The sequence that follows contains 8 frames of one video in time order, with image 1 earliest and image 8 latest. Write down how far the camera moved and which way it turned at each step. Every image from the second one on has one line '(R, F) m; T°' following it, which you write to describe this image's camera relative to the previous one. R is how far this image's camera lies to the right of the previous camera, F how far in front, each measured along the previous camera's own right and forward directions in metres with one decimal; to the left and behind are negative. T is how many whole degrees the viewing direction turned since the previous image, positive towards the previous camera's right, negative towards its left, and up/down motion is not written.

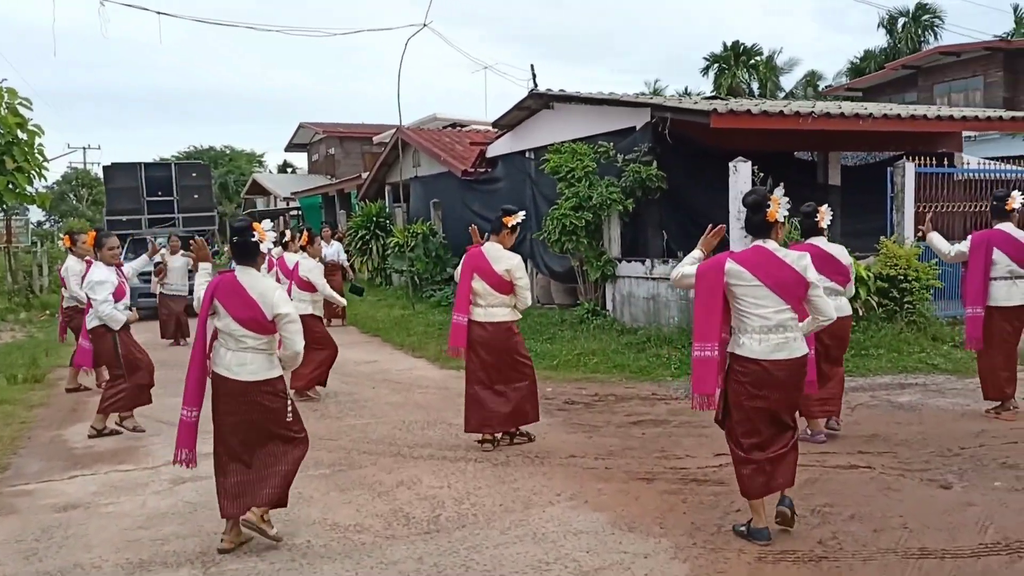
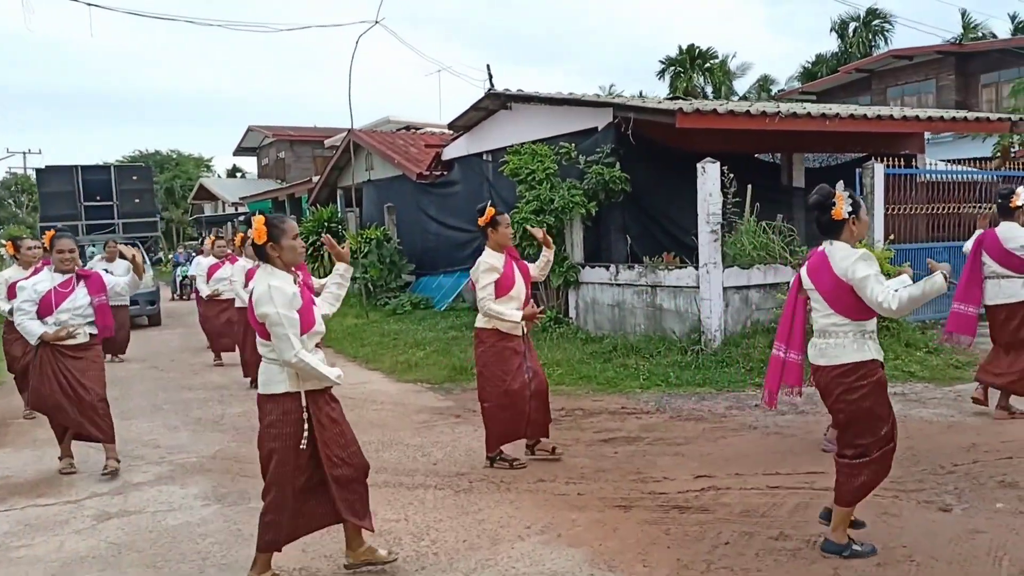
(0.0, +0.5) m; +3°
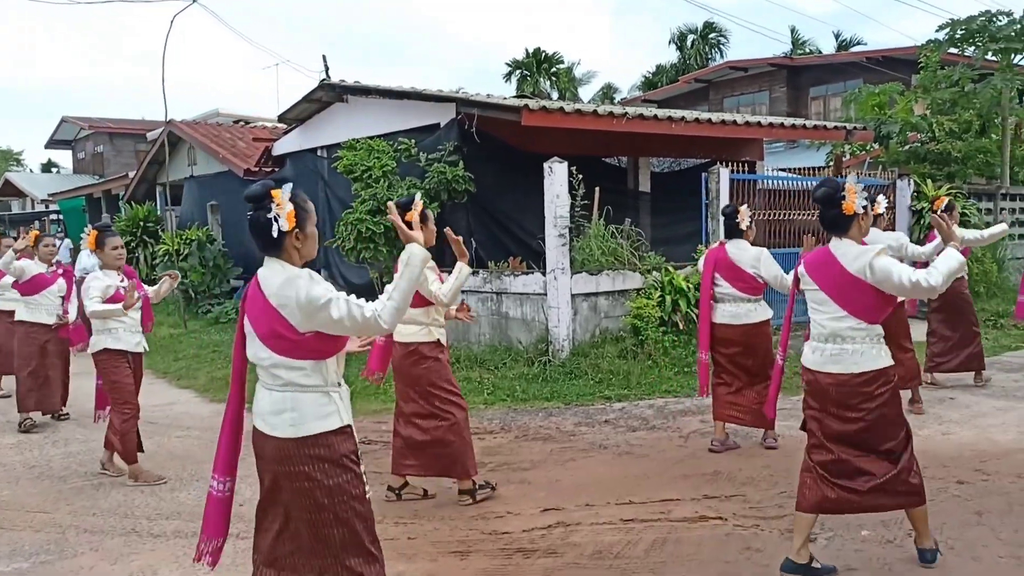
(+0.1, +0.7) m; +10°
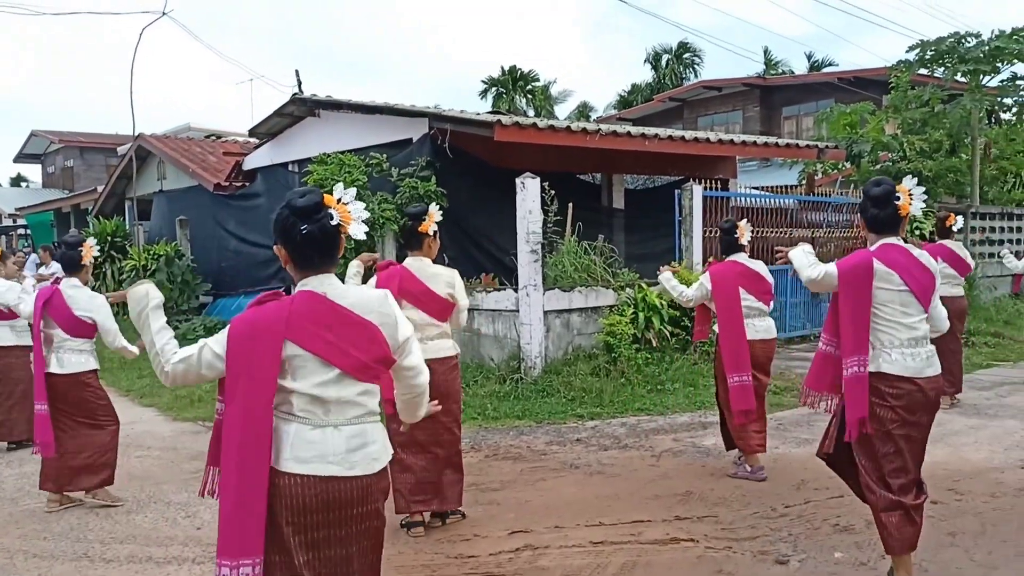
(0.0, +0.1) m; +2°
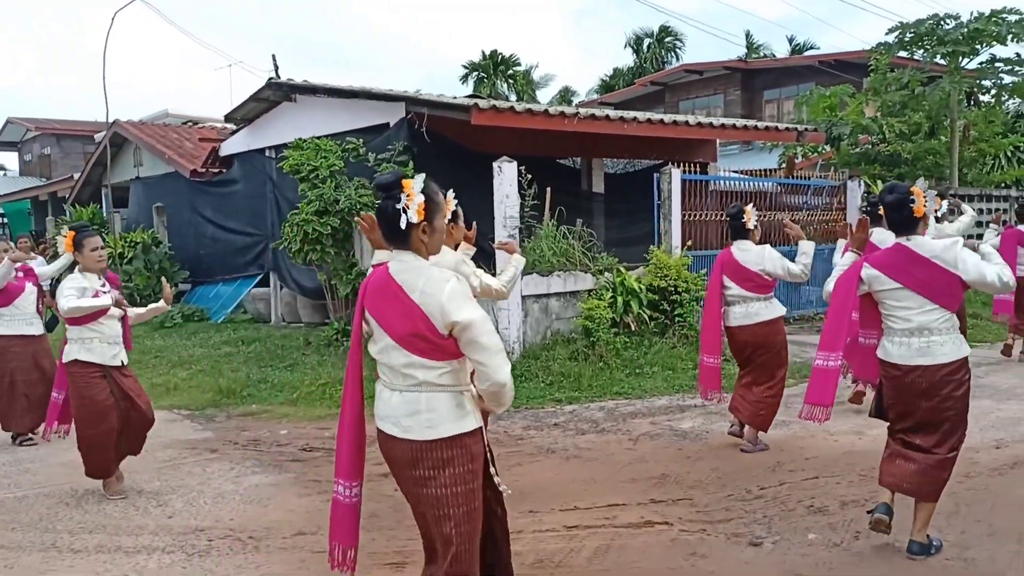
(+0.1, 0.0) m; +1°
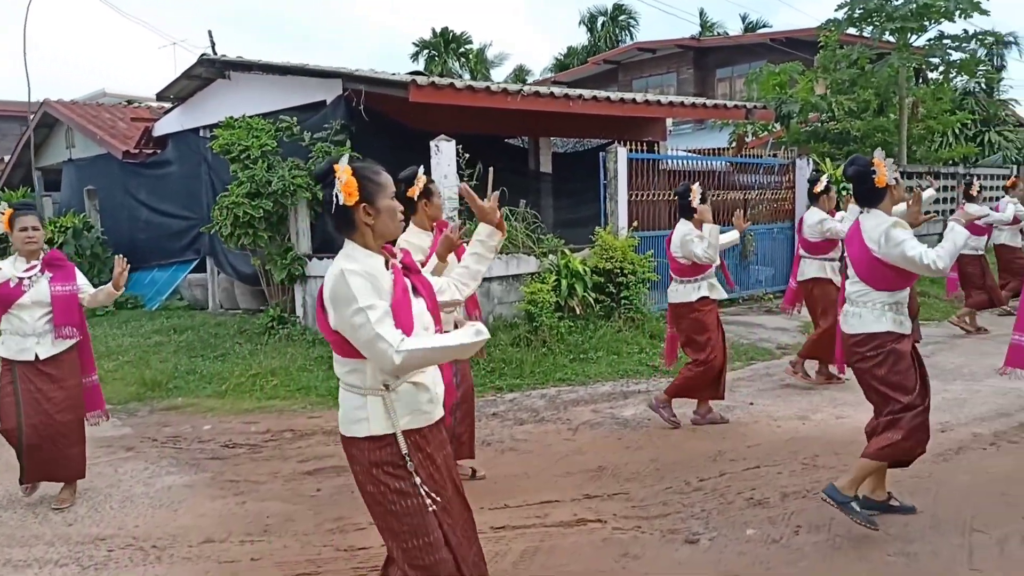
(+0.2, +0.3) m; +3°
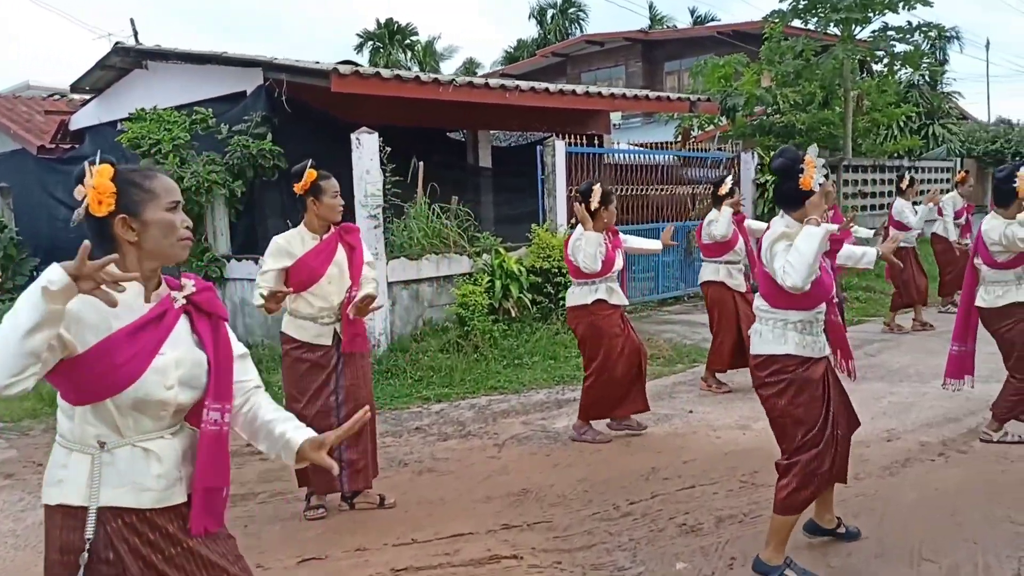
(+0.2, +0.4) m; +3°
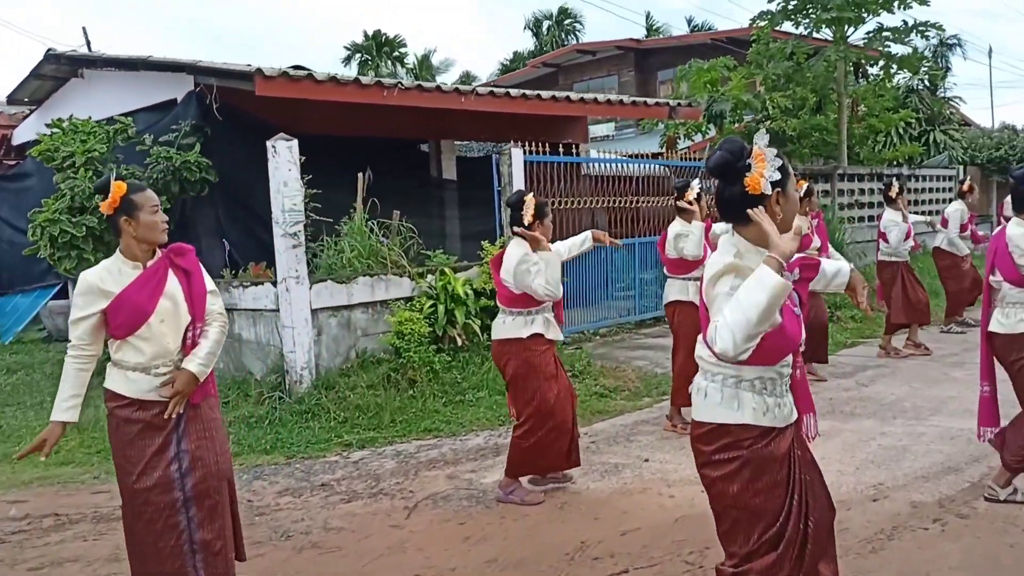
(+0.5, +0.8) m; -1°
